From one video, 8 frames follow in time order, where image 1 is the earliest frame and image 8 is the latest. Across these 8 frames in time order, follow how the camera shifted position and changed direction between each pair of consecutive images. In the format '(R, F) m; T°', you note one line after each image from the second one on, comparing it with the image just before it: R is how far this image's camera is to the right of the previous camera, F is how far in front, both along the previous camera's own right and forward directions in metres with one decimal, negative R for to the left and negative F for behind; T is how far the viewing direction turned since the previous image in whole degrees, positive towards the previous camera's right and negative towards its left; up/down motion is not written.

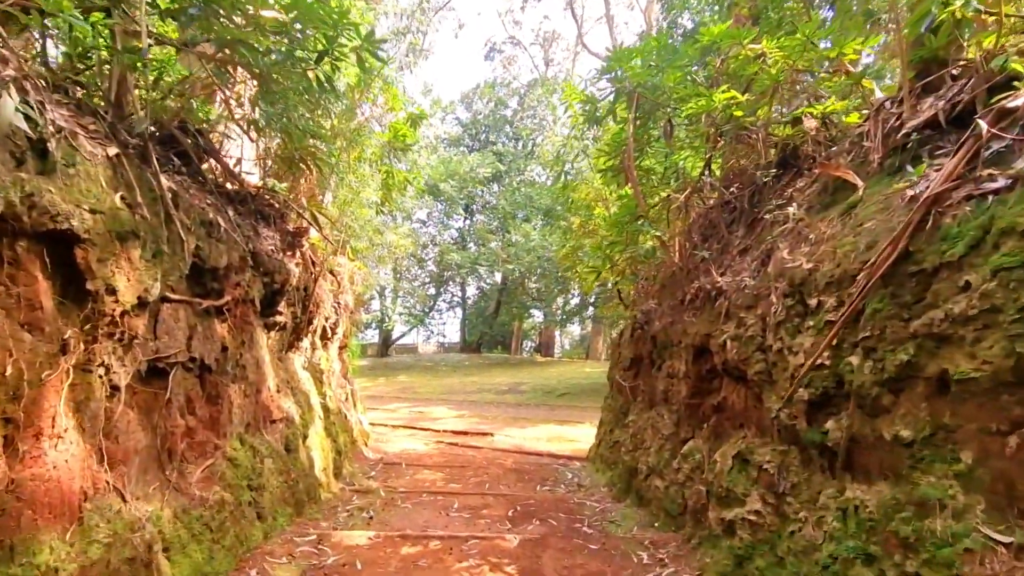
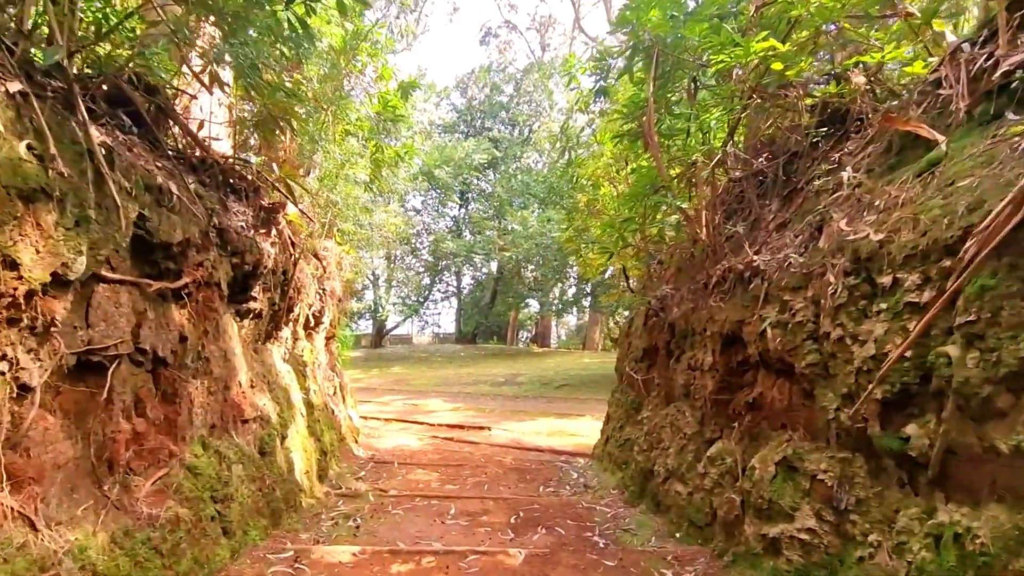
(-0.1, +0.5) m; 0°
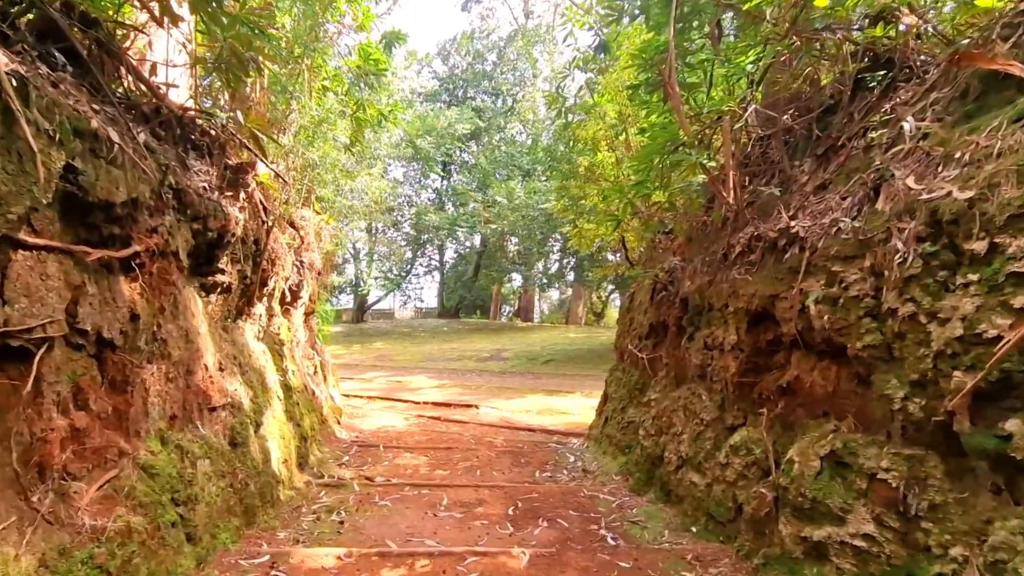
(-0.1, +0.5) m; +2°
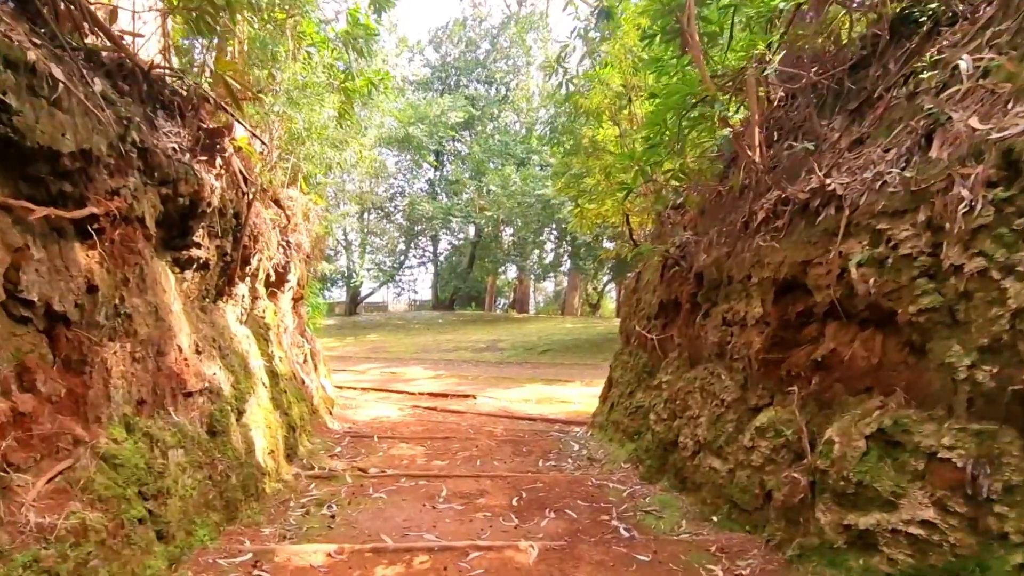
(-0.1, +0.3) m; +1°
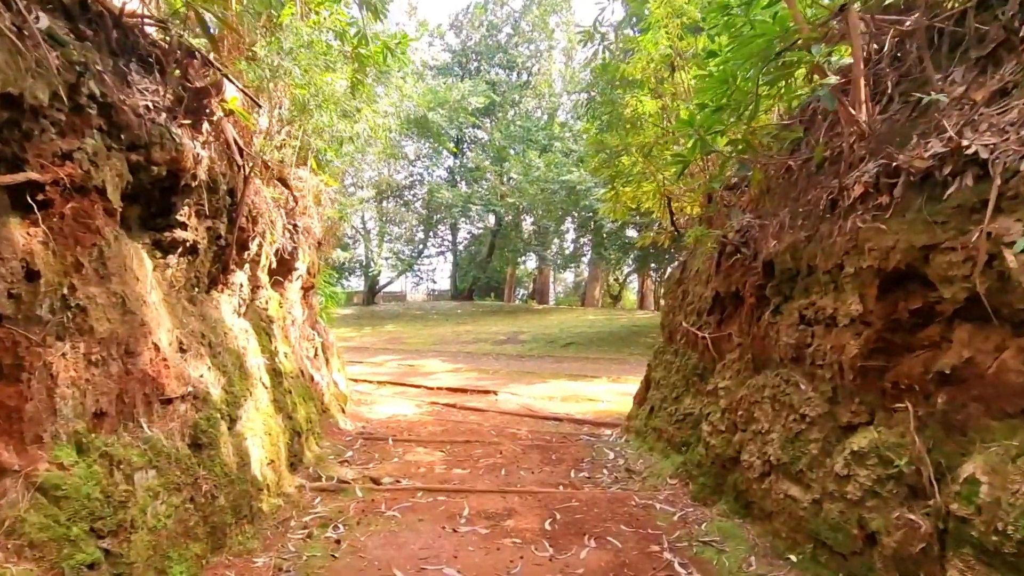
(-0.1, +0.6) m; -2°
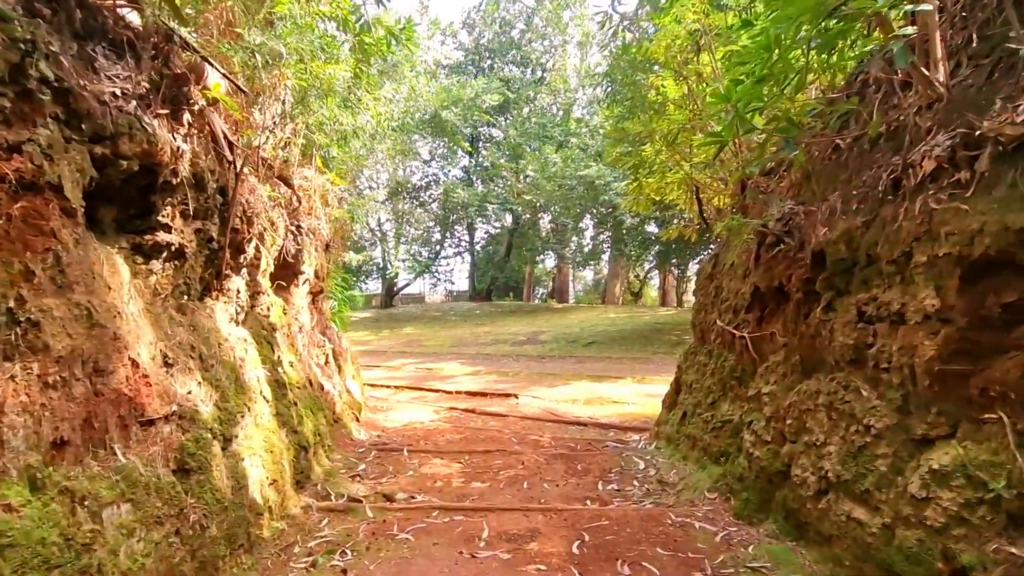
(0.0, +0.3) m; -2°
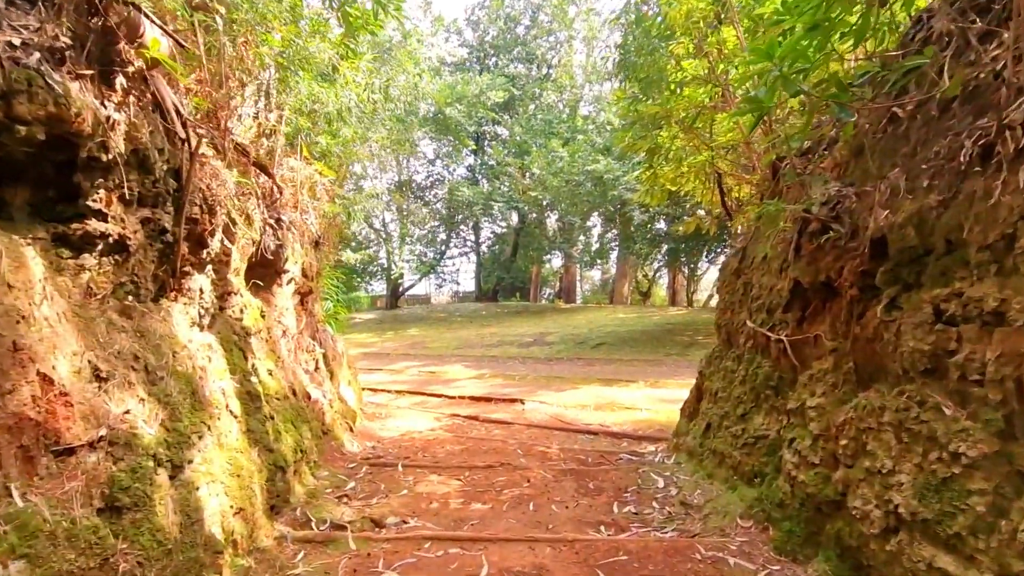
(0.0, +0.5) m; -1°
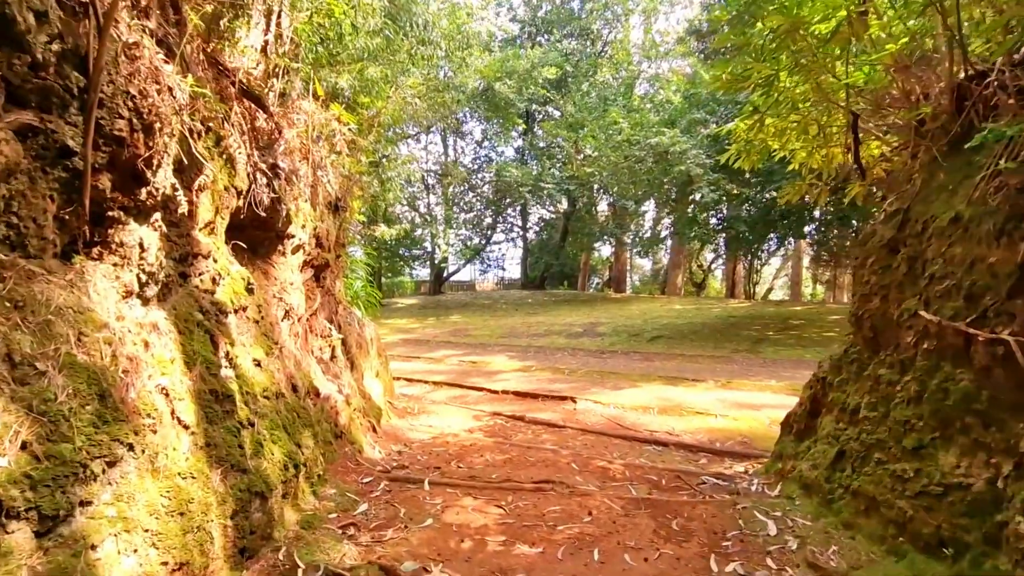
(-0.1, +1.1) m; -4°
